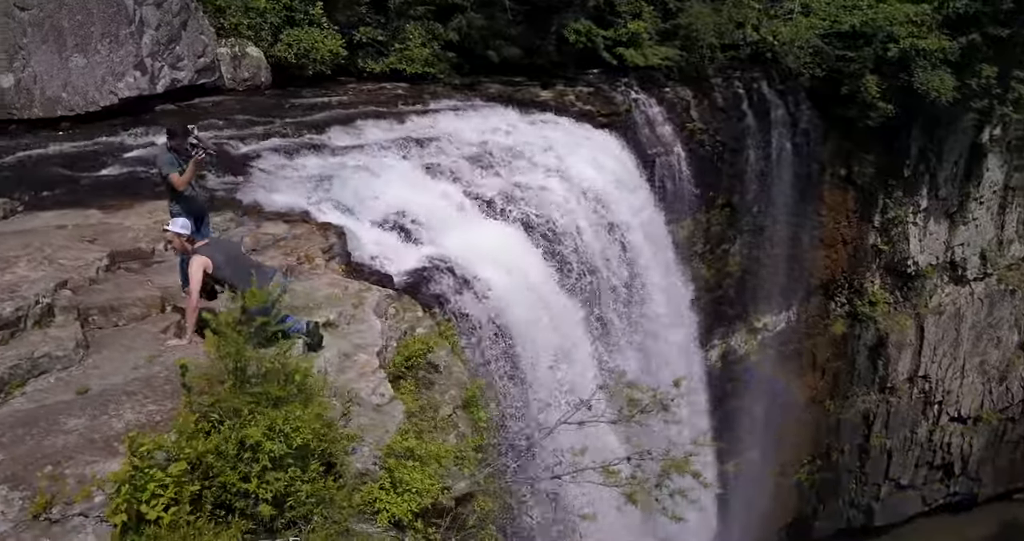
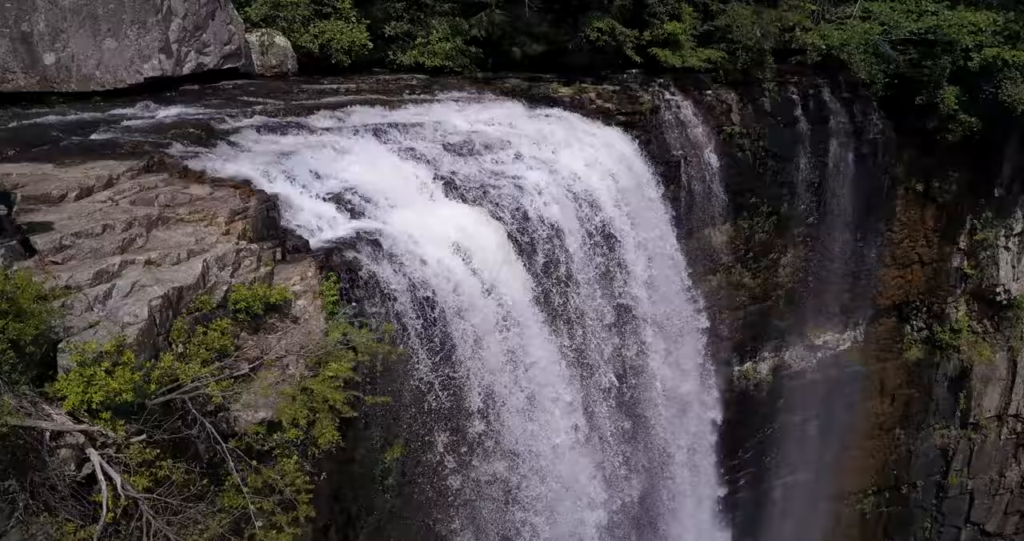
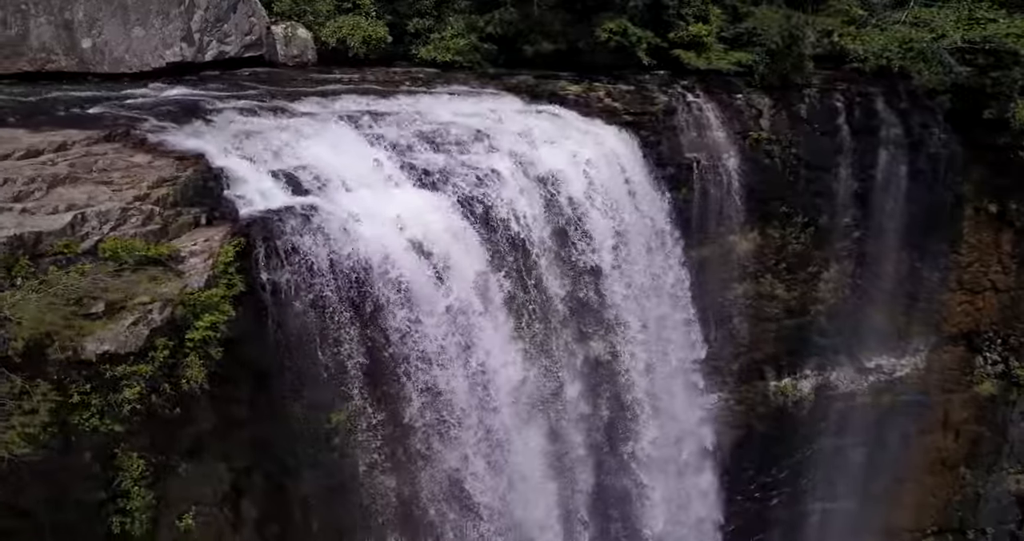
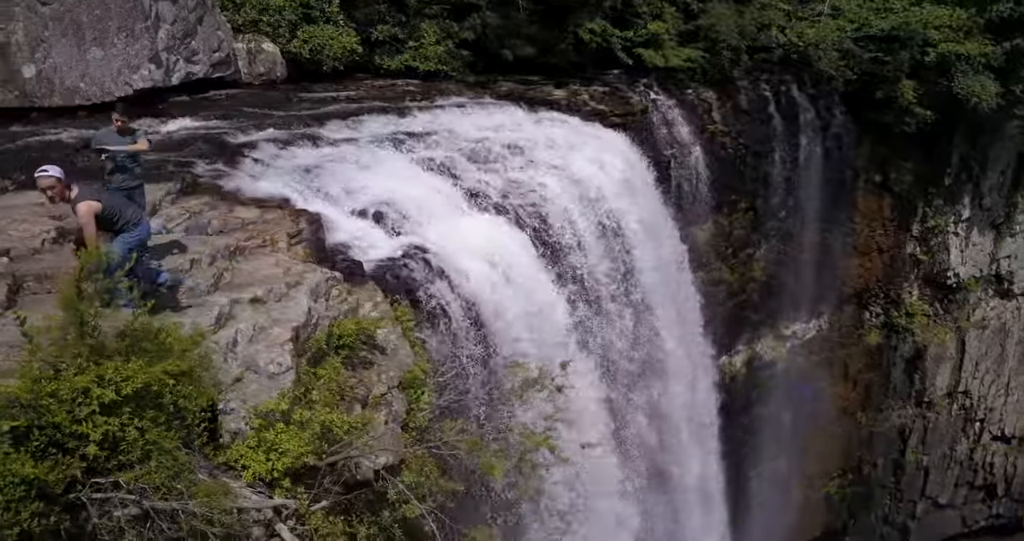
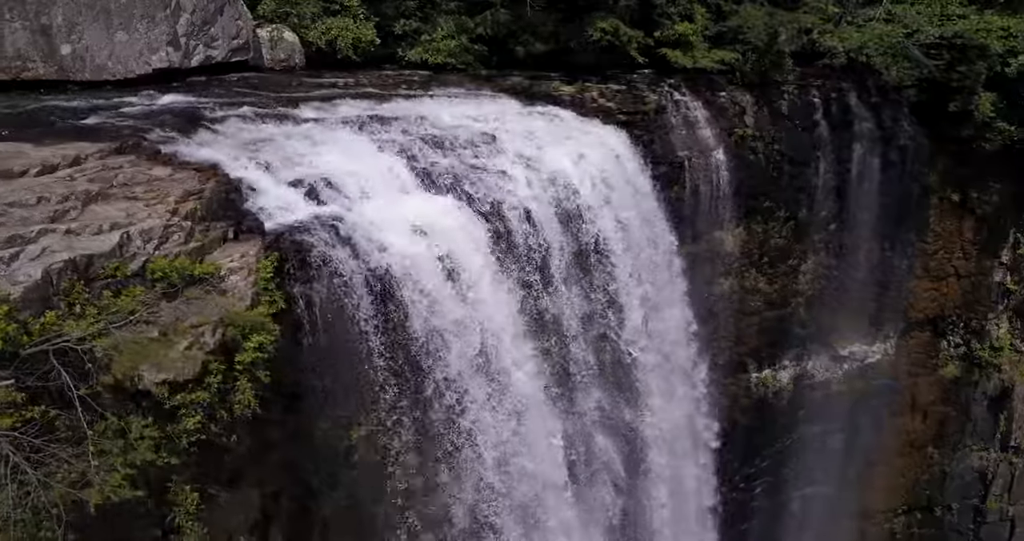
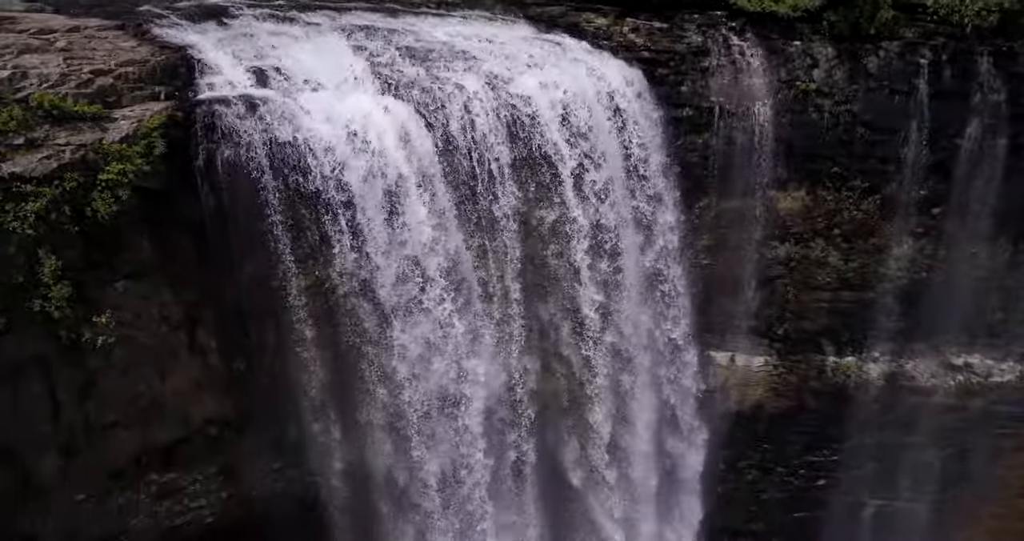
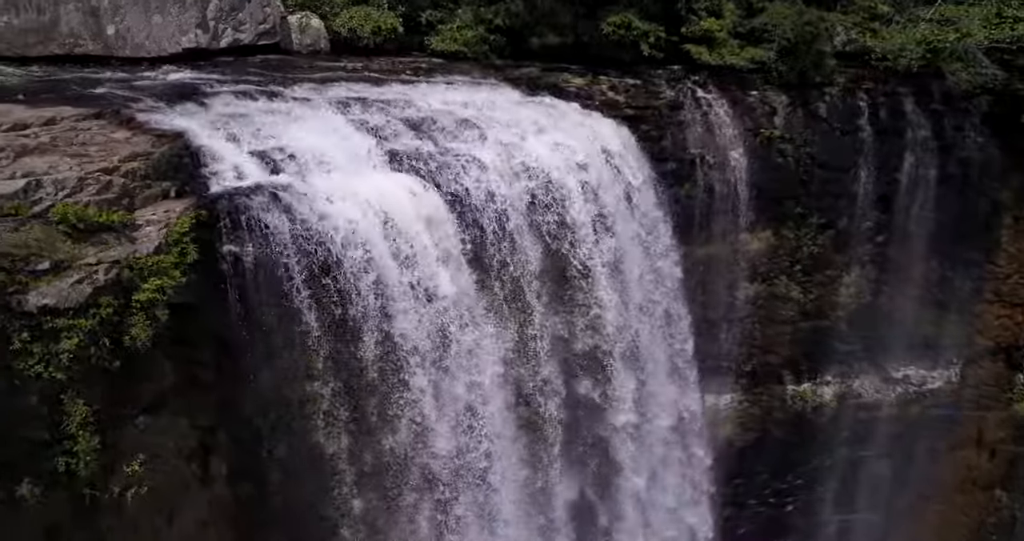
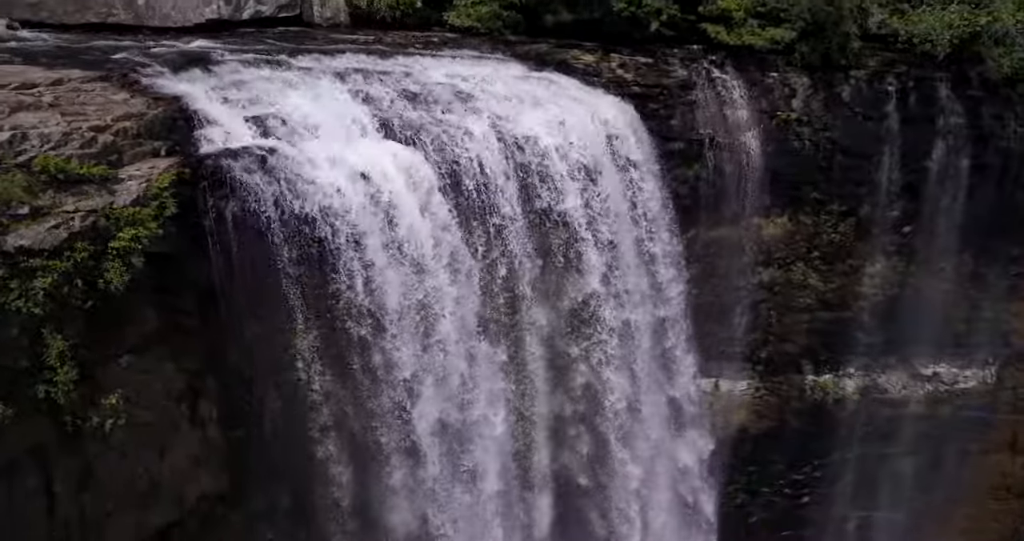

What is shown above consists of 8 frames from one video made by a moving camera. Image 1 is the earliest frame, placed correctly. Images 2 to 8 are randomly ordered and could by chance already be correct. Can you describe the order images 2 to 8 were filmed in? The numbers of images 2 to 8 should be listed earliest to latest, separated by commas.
4, 2, 5, 3, 7, 8, 6
